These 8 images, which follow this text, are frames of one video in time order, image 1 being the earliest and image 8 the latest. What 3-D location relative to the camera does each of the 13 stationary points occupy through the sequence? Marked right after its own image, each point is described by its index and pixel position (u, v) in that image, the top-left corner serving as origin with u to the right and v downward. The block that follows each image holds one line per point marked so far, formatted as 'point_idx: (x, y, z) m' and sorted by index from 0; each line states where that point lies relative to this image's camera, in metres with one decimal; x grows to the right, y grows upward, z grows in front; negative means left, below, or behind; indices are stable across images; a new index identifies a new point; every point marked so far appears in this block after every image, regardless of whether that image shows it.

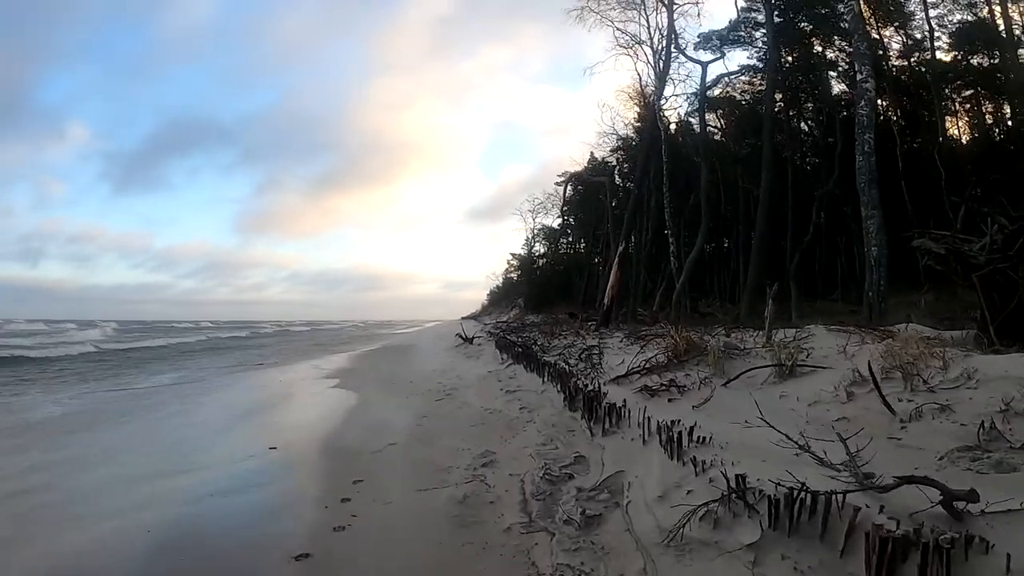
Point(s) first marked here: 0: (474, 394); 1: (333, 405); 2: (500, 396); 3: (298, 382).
0: (-0.5, -1.5, +7.9) m
1: (-3.3, -2.1, +10.4) m
2: (-0.1, -1.4, +7.1) m
3: (-5.7, -2.4, +15.2) m
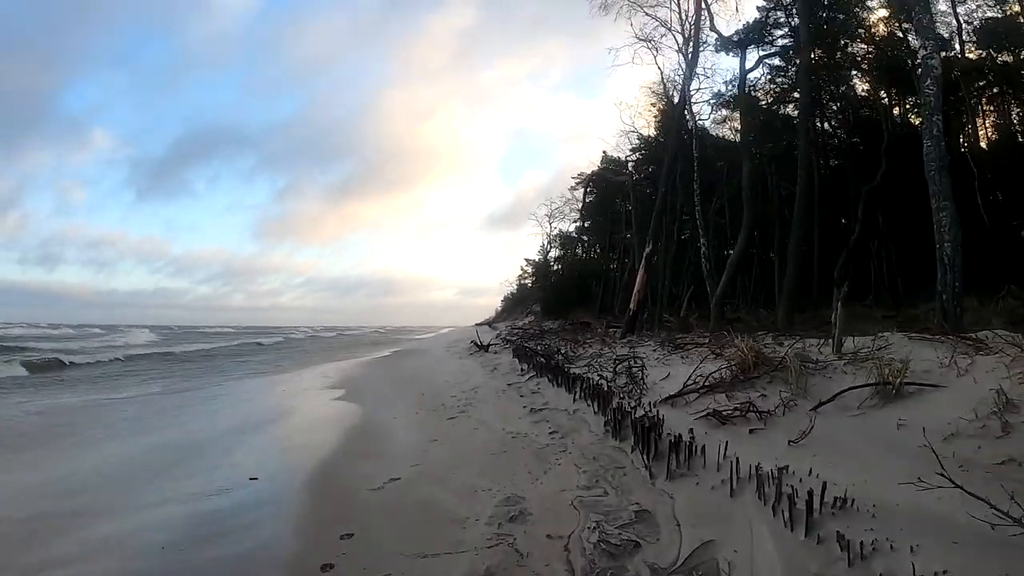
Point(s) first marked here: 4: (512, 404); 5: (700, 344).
0: (-0.2, -1.5, +6.8) m
1: (-2.9, -2.1, +9.4) m
2: (+0.1, -1.4, +6.1) m
3: (-5.2, -2.5, +14.3) m
4: (0.0, -1.4, +7.0) m
5: (+2.9, -0.9, +8.7) m
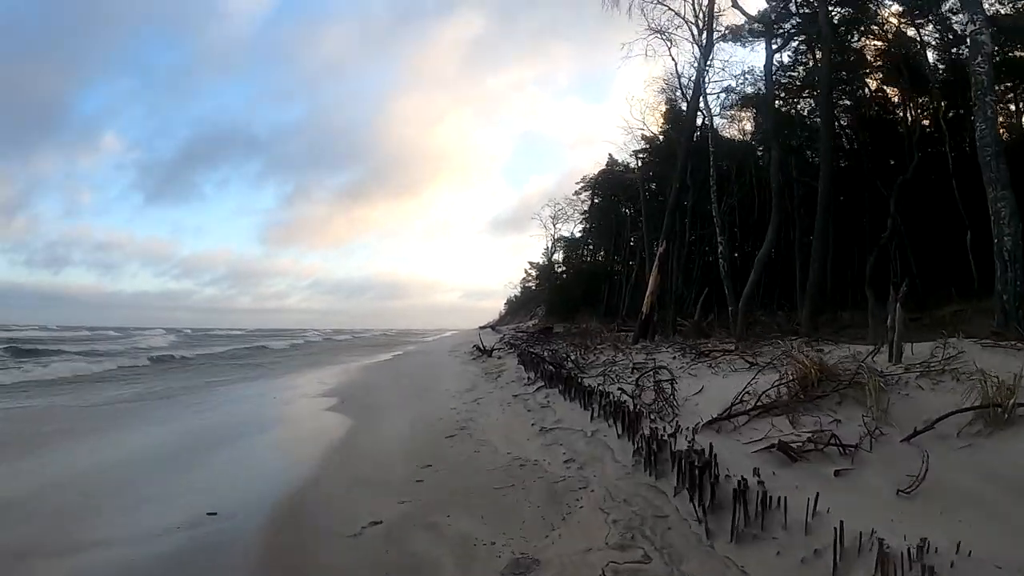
0: (-0.2, -1.5, +5.9) m
1: (-2.8, -2.2, +8.6) m
2: (+0.2, -1.4, +5.2) m
3: (-5.1, -2.5, +13.4) m
4: (+0.1, -1.4, +6.2) m
5: (+2.9, -0.9, +7.8) m
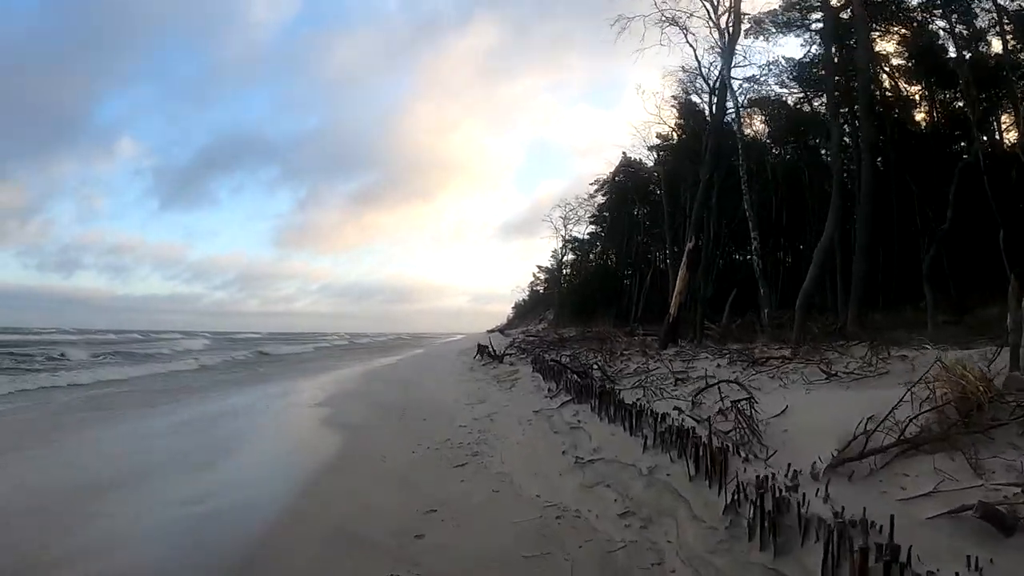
0: (0.0, -1.4, +4.8) m
1: (-2.6, -2.1, +7.4) m
2: (+0.4, -1.3, +4.0) m
3: (-4.8, -2.5, +12.3) m
4: (+0.3, -1.4, +5.0) m
5: (+3.2, -0.8, +6.6) m
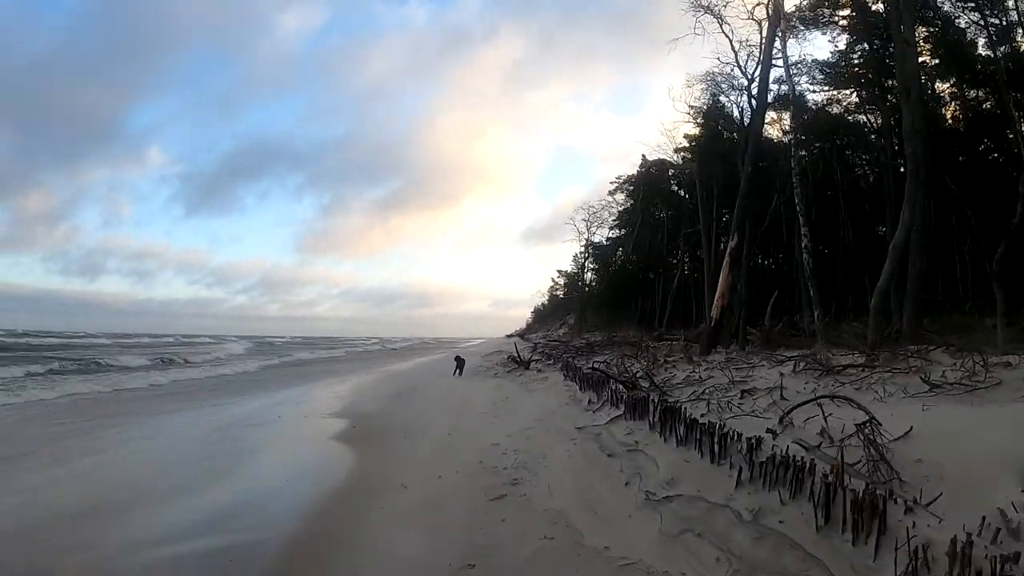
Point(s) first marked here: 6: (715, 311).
0: (+0.4, -1.4, +4.0) m
1: (-2.2, -2.1, +6.7) m
2: (+0.7, -1.3, +3.2) m
3: (-4.2, -2.6, +11.6) m
4: (+0.6, -1.4, +4.2) m
5: (+3.6, -0.8, +5.7) m
6: (+4.0, -0.5, +11.2) m
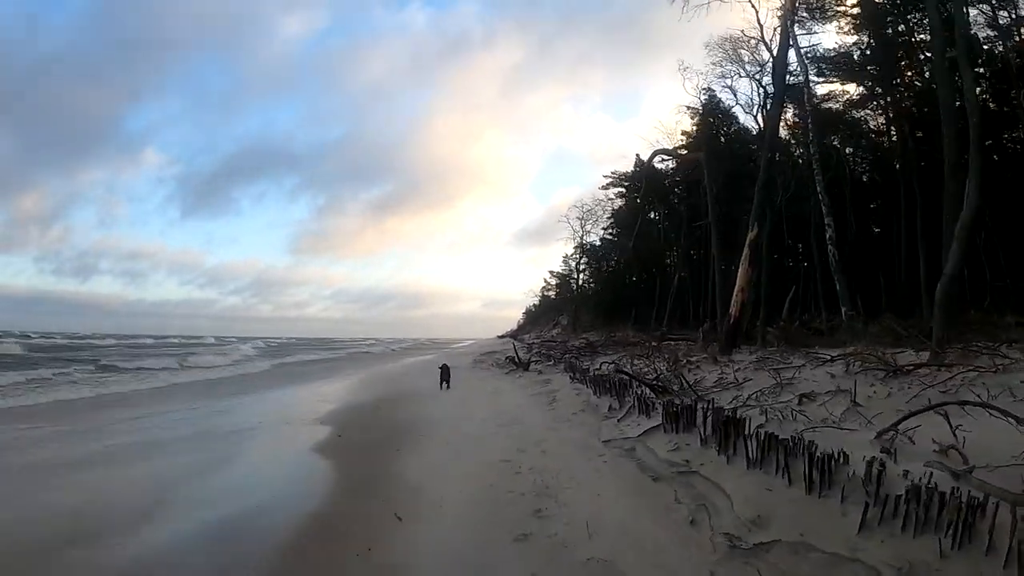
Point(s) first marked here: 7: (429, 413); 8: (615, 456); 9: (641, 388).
0: (+0.5, -1.3, +3.0) m
1: (-2.1, -2.0, +5.8) m
2: (+0.9, -1.1, +2.3) m
3: (-4.2, -2.5, +10.6) m
4: (+0.8, -1.2, +3.3) m
5: (+3.7, -0.7, +4.8) m
6: (+4.0, -0.3, +10.4) m
7: (-1.4, -2.2, +9.9) m
8: (+0.8, -1.3, +4.3) m
9: (+1.3, -1.1, +6.0) m
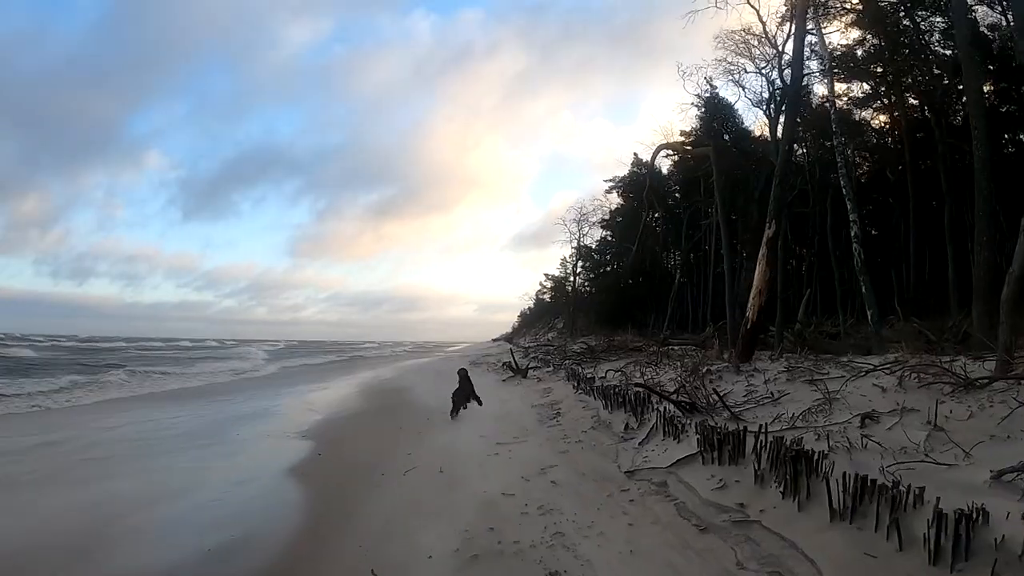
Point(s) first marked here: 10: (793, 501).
0: (+0.6, -1.3, +2.2) m
1: (-2.0, -2.0, +4.9) m
2: (+0.9, -1.1, +1.5) m
3: (-4.2, -2.5, +9.8) m
4: (+0.8, -1.2, +2.5) m
5: (+3.7, -0.7, +4.0) m
6: (+4.0, -0.4, +9.6) m
7: (-1.4, -2.2, +9.1) m
8: (+0.8, -1.3, +3.5) m
9: (+1.4, -1.1, +5.3) m
10: (+1.3, -1.0, +2.7) m
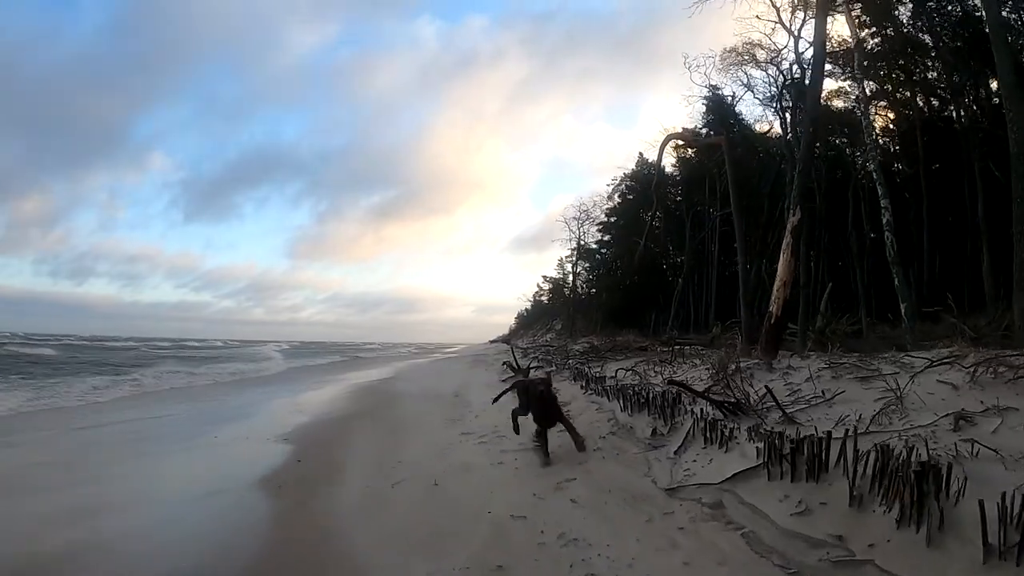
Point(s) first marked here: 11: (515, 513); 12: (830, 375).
0: (+0.6, -1.1, +1.5) m
1: (-2.0, -1.8, +4.1) m
2: (+1.0, -1.0, +0.8) m
3: (-4.2, -2.4, +9.0) m
4: (+0.9, -1.1, +1.7) m
5: (+3.8, -0.5, +3.3) m
6: (+4.0, -0.3, +8.9) m
7: (-1.4, -2.1, +8.3) m
8: (+0.9, -1.1, +2.7) m
9: (+1.4, -0.9, +4.5) m
10: (+1.4, -0.9, +1.9) m
11: (0.0, -1.3, +3.2) m
12: (+3.0, -0.8, +5.3) m
